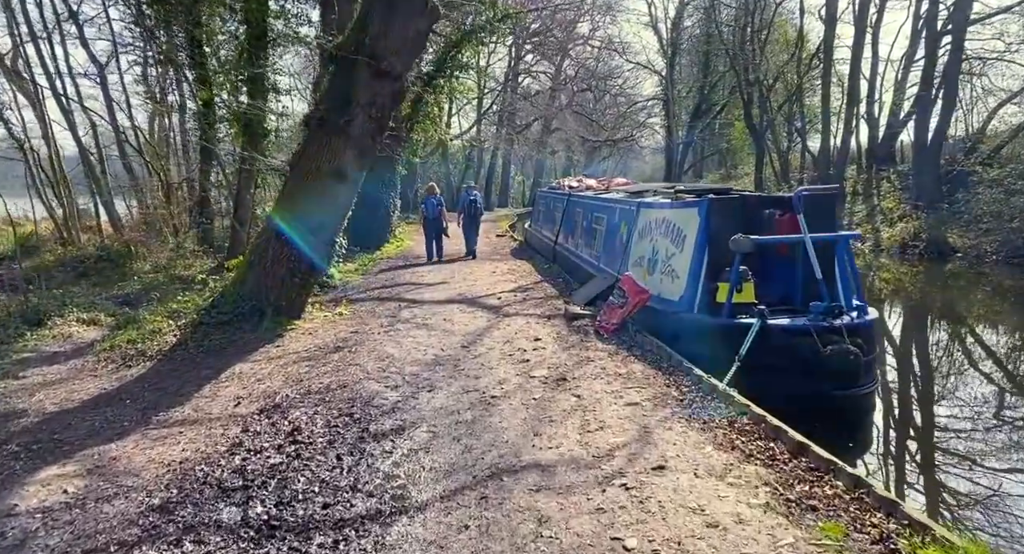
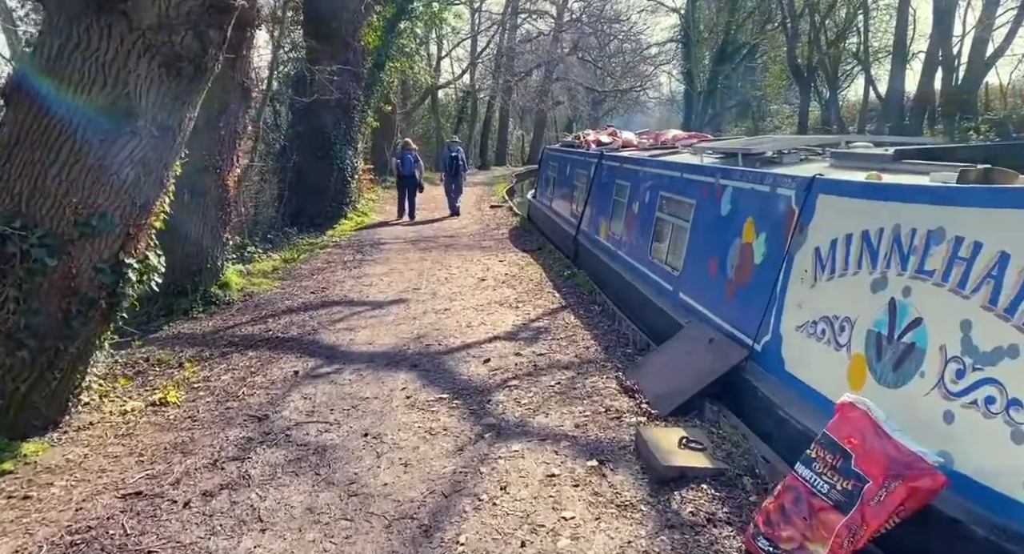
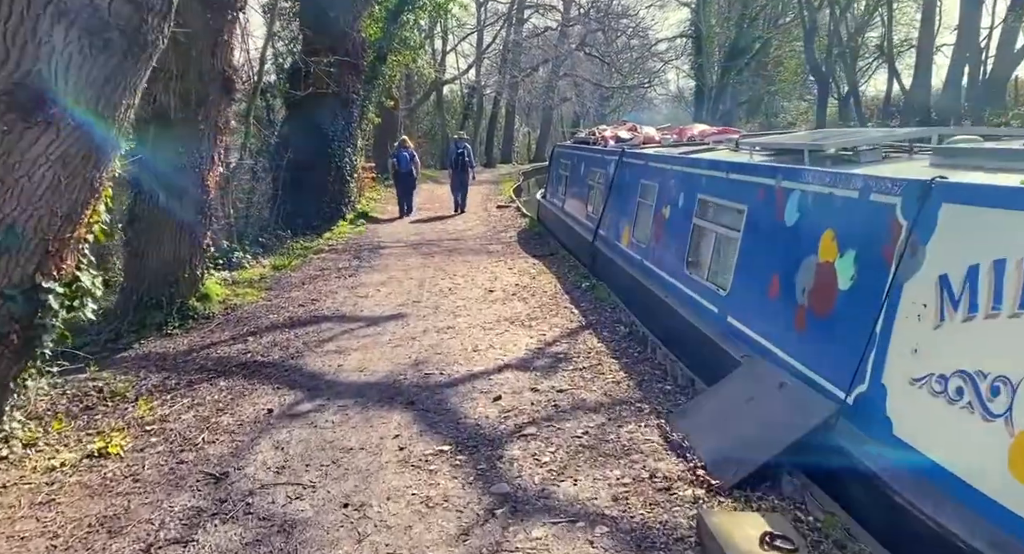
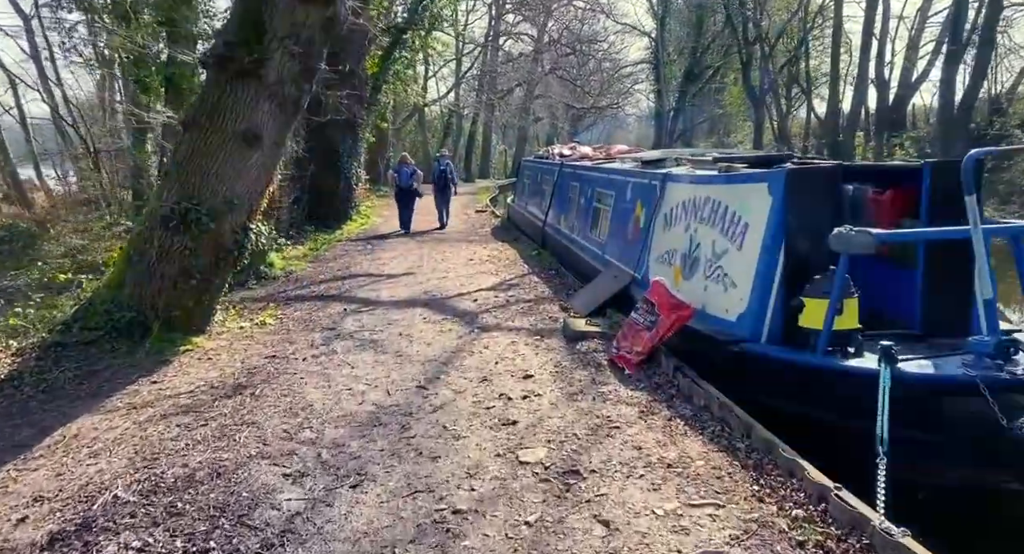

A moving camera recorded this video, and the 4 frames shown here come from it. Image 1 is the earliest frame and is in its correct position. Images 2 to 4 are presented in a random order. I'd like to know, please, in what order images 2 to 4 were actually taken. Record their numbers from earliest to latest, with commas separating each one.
4, 2, 3
